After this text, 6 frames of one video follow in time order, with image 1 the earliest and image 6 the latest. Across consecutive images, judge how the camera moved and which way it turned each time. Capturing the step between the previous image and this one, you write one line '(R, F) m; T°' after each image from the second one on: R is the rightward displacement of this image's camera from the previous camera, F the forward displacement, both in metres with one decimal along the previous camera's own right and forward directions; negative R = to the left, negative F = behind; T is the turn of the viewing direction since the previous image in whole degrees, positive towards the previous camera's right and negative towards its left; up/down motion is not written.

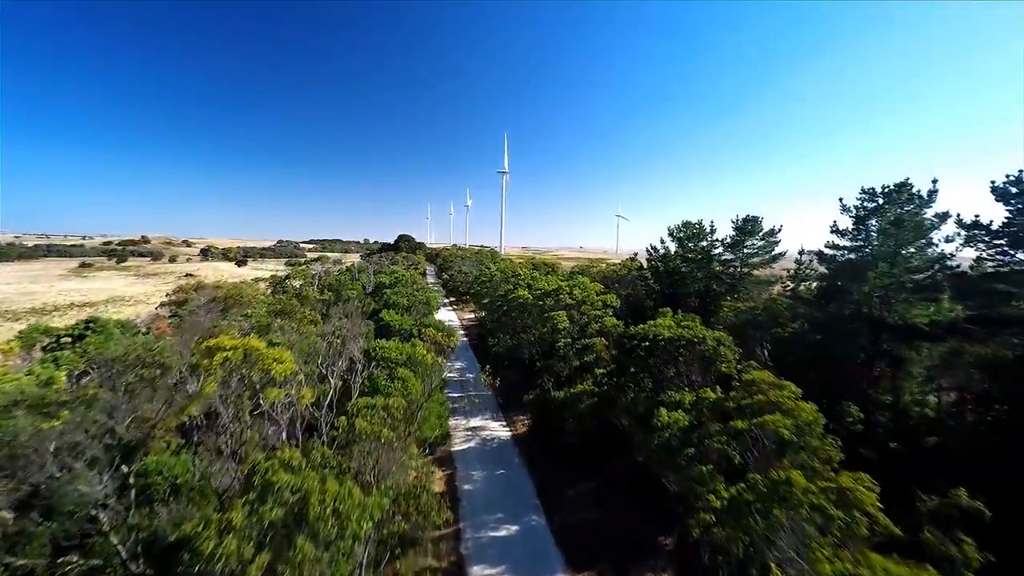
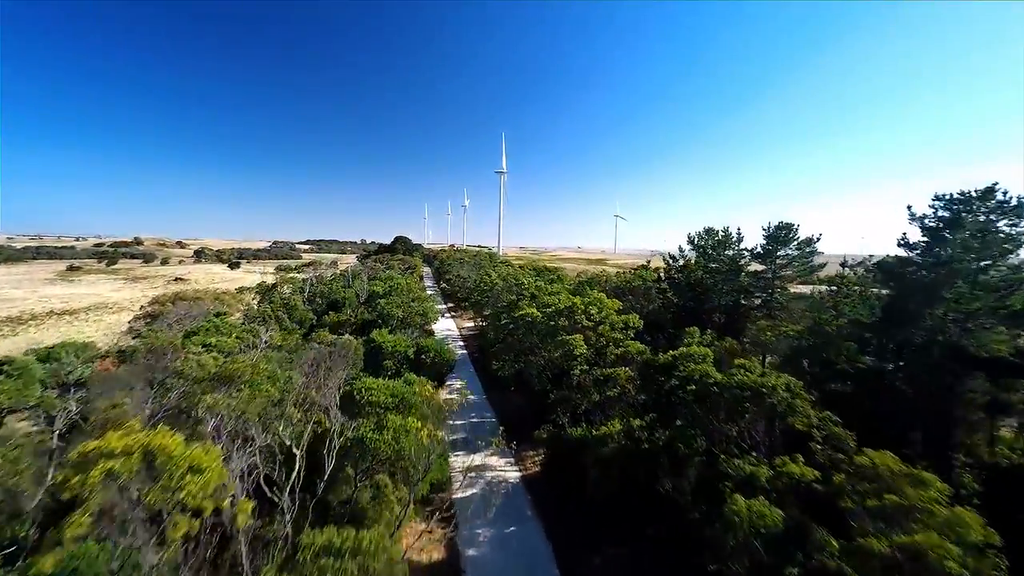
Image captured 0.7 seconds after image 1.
(-0.5, +2.8) m; 0°
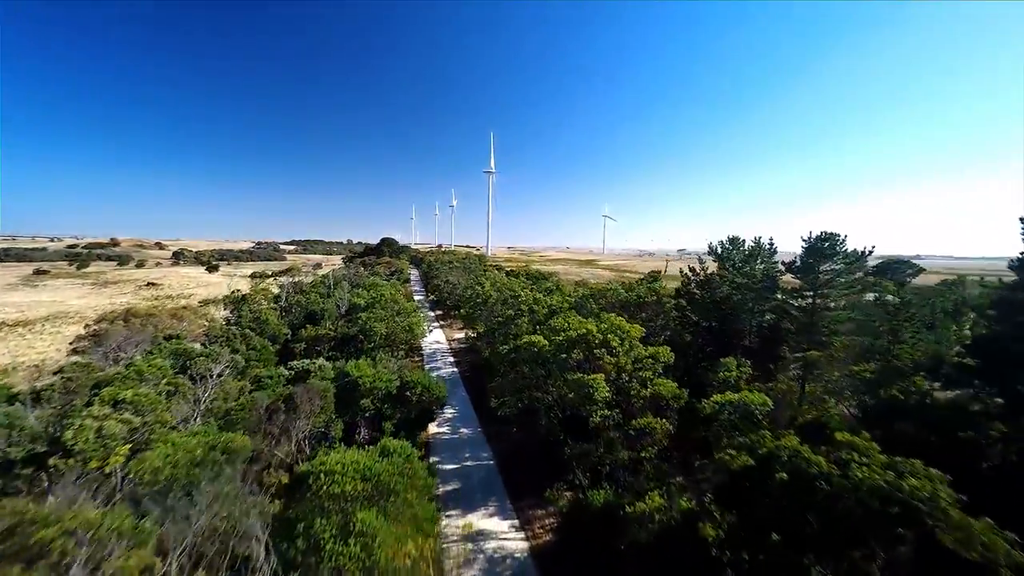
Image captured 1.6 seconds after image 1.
(-0.6, +3.6) m; +1°
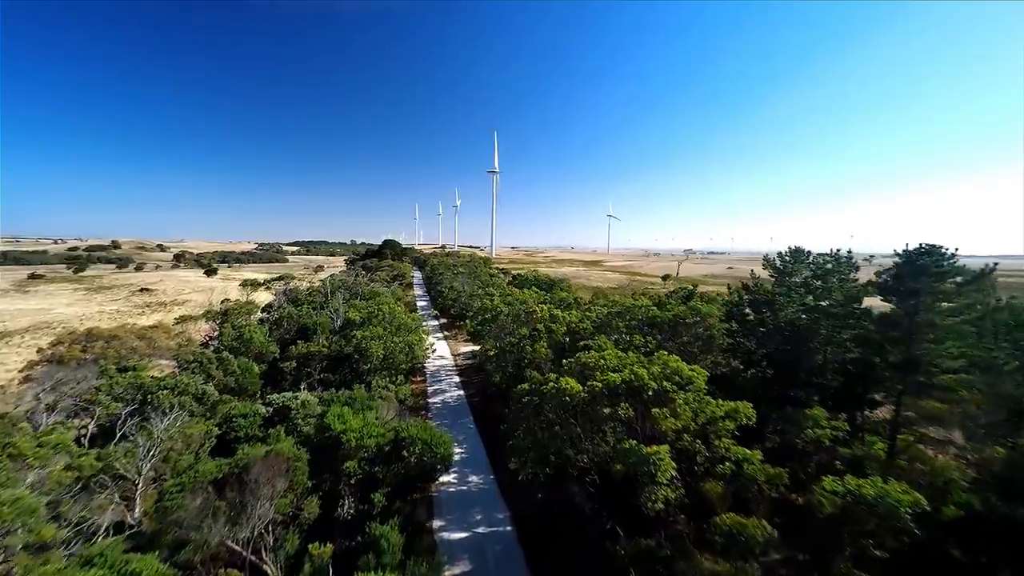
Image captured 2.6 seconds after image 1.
(-0.7, +4.0) m; 0°
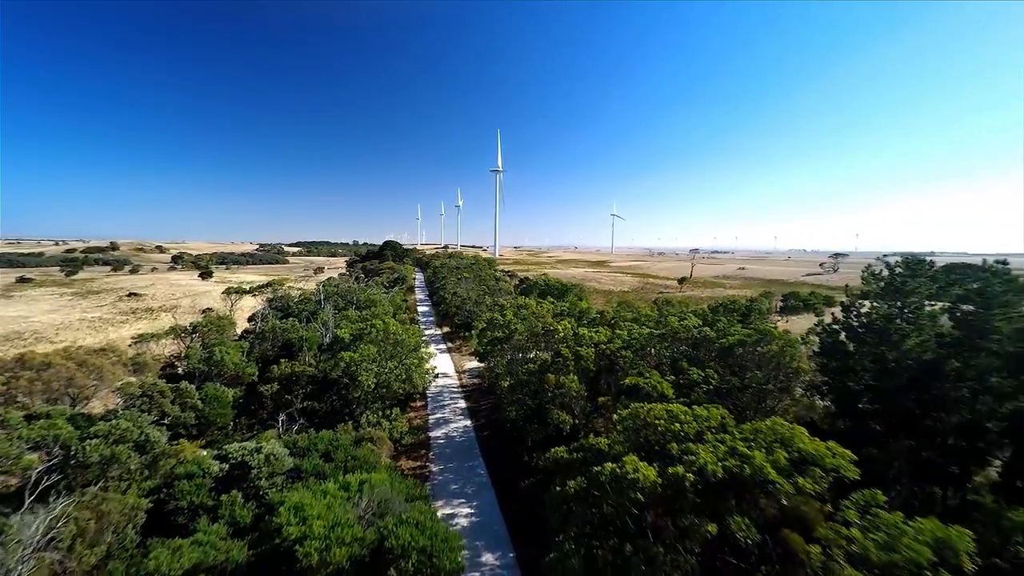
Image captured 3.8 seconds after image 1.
(-0.8, +5.0) m; 0°
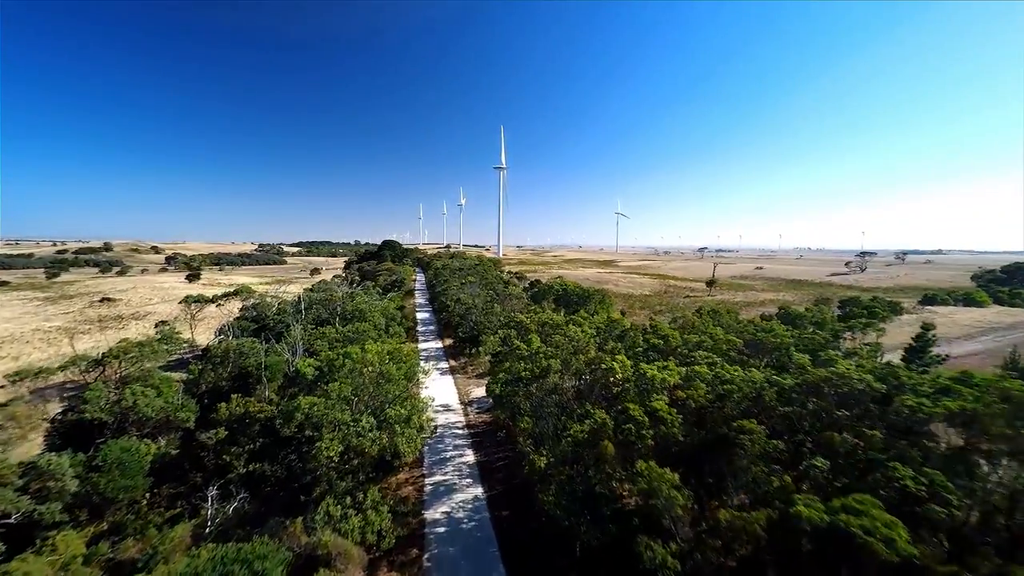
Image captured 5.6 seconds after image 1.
(-1.1, +8.2) m; 0°
